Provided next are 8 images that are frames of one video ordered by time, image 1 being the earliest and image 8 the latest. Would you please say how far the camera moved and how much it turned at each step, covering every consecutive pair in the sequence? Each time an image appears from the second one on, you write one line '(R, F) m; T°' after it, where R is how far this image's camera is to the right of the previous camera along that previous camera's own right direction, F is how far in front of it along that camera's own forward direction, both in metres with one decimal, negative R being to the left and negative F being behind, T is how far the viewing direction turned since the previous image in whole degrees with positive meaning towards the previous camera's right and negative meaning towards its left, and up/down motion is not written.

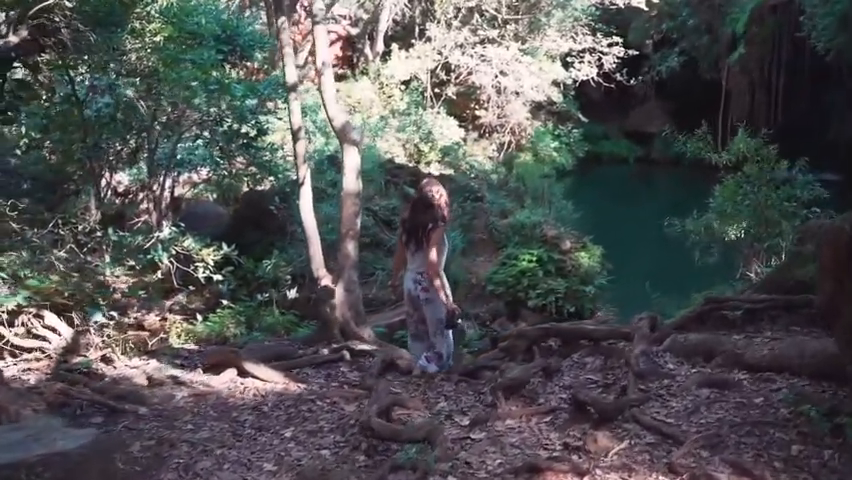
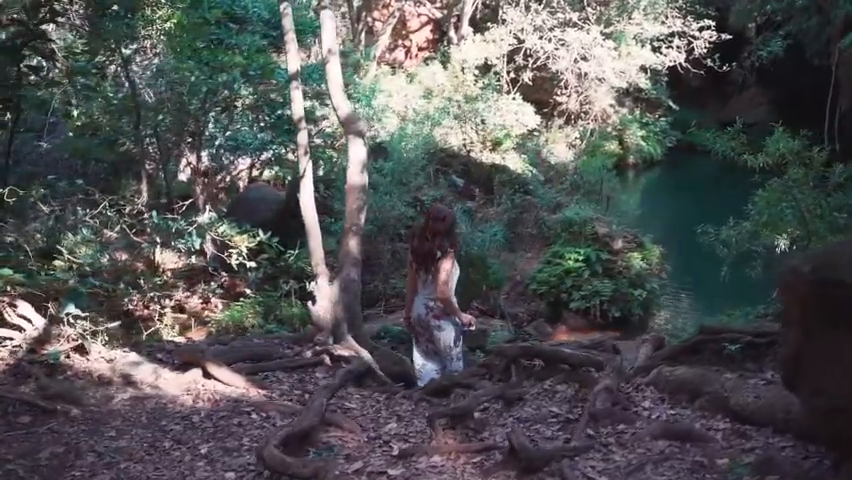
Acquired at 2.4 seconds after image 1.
(+0.9, +0.5) m; -8°
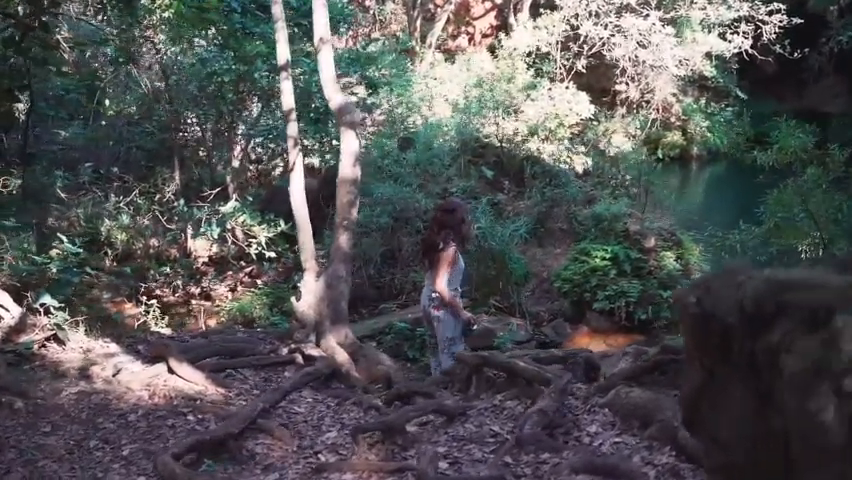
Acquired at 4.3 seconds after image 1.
(+0.8, +0.3) m; -6°
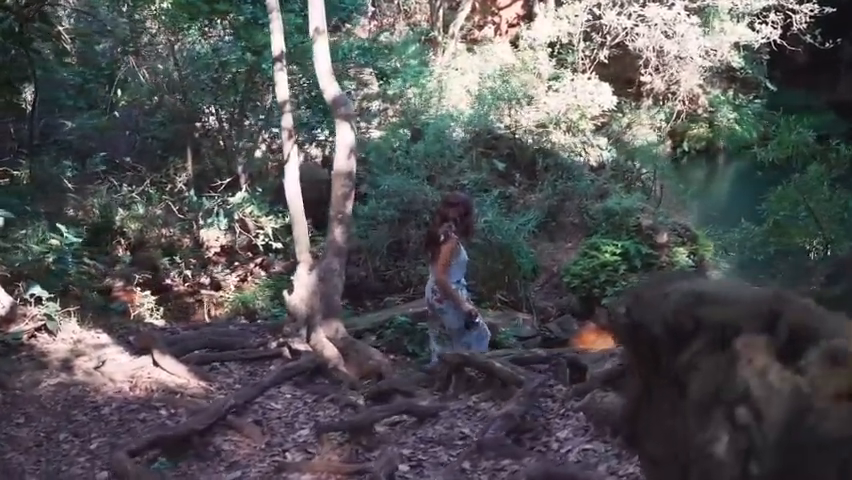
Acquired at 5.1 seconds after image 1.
(+0.3, +0.1) m; -2°
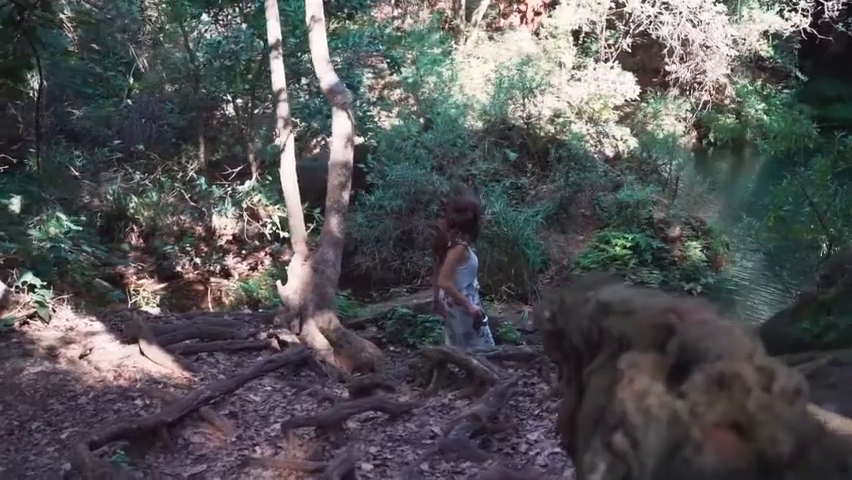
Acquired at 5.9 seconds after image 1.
(+0.3, +0.1) m; -2°
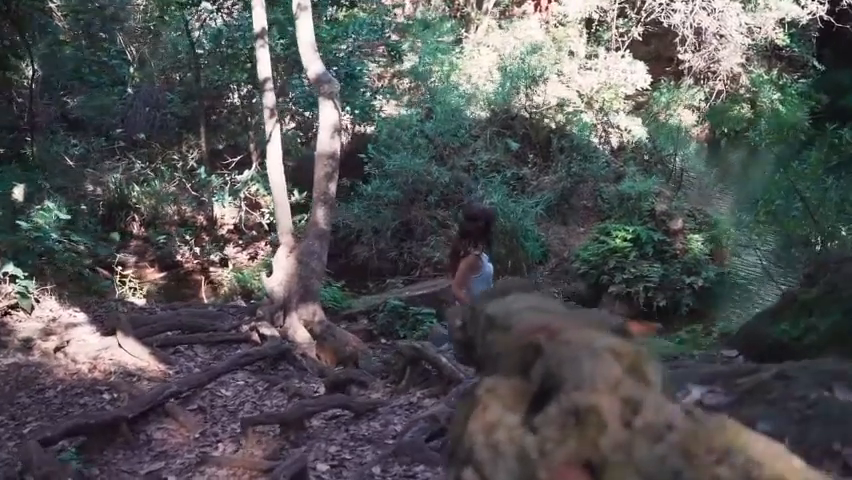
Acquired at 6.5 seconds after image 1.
(+0.3, +0.1) m; -1°
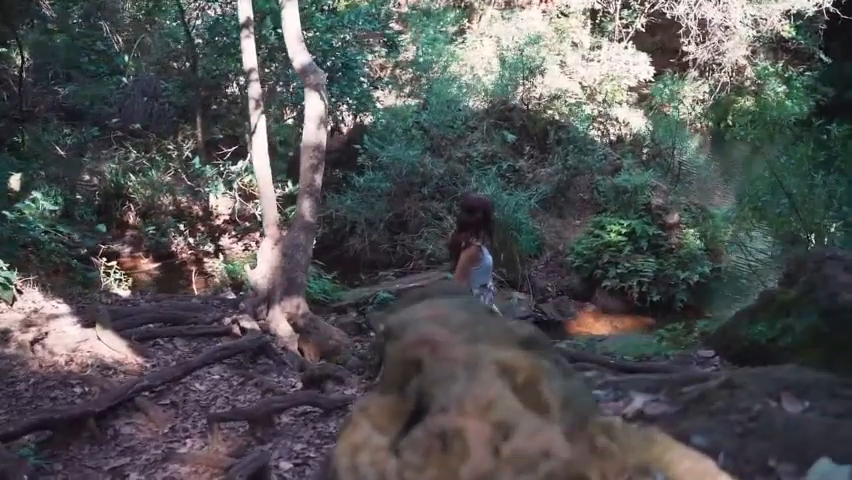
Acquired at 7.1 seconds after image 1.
(+0.2, +0.1) m; -1°
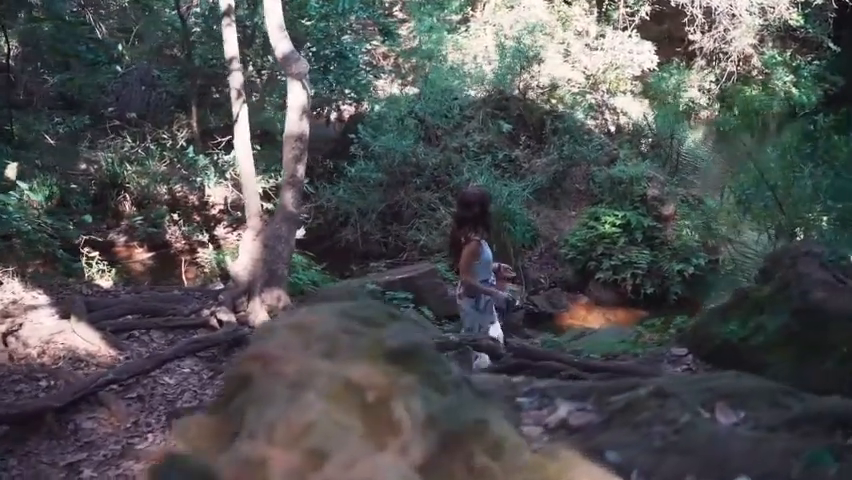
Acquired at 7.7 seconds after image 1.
(+0.2, +0.1) m; -1°
